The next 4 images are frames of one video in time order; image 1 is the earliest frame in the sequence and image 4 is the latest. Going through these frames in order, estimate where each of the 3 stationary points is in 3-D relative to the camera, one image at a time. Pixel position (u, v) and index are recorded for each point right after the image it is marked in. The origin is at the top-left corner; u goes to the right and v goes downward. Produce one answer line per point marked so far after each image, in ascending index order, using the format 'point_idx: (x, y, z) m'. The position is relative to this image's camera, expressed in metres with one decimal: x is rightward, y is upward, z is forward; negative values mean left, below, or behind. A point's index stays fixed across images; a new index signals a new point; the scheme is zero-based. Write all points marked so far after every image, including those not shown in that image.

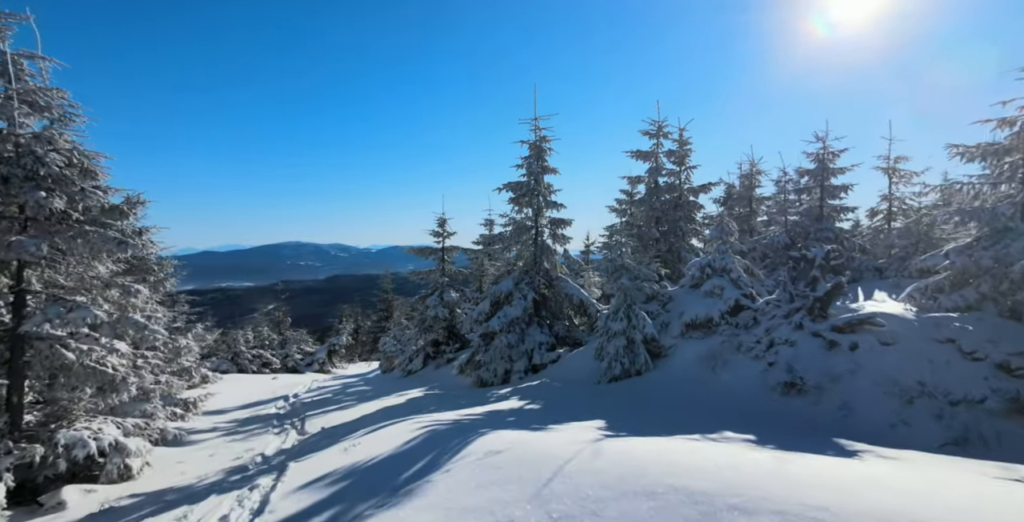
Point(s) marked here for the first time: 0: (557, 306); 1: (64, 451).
0: (+1.4, -1.5, +19.0) m
1: (-7.0, -3.0, +8.9) m
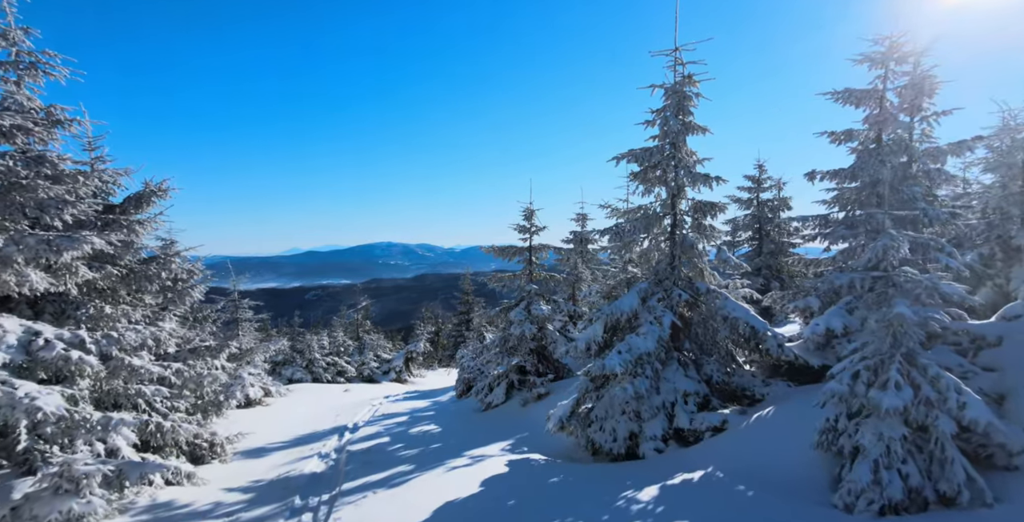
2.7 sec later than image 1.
0: (+4.2, -1.7, +12.6) m
1: (-5.5, -3.1, +3.8) m
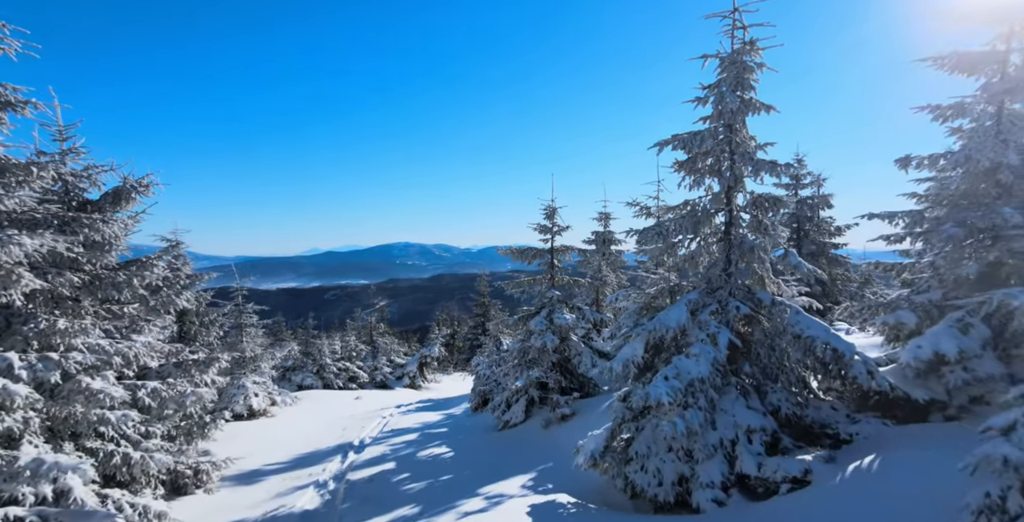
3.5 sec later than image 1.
0: (+4.7, -1.8, +10.4) m
1: (-5.3, -3.2, +1.9) m
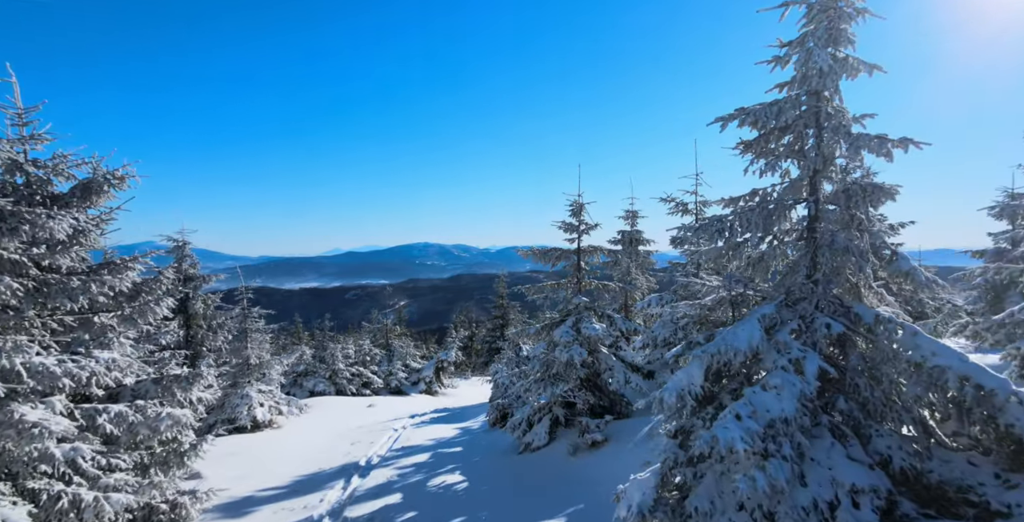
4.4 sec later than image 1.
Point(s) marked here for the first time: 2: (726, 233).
0: (+5.0, -1.8, +8.0) m
1: (-5.2, -3.3, -0.2) m
2: (+3.5, +0.5, +9.3) m
